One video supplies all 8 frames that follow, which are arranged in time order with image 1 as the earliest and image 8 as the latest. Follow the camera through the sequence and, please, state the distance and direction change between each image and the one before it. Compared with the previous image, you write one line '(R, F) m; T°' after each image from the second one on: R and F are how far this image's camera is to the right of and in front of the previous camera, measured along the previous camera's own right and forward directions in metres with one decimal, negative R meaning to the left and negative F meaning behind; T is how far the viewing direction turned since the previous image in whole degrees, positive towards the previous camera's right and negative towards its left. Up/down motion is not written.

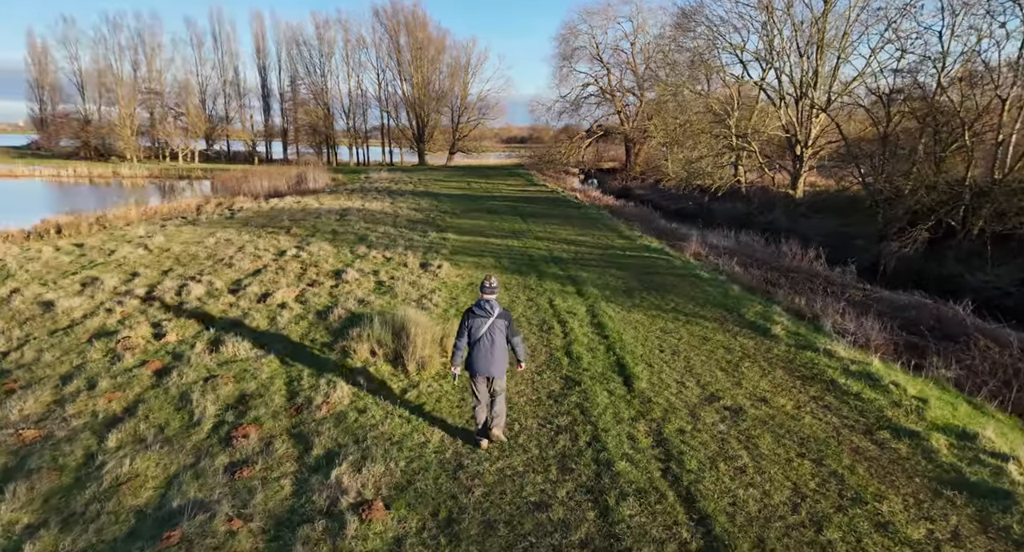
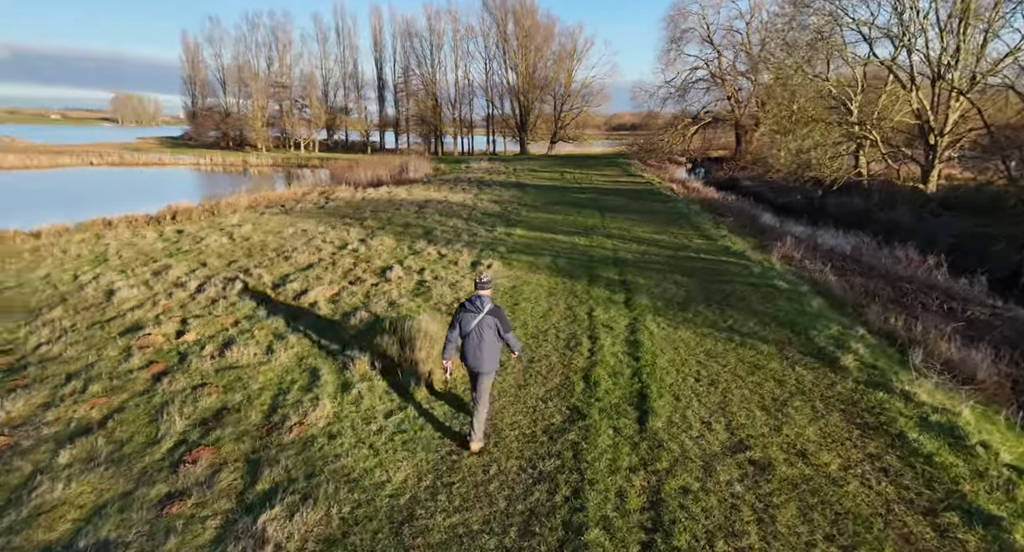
(+0.6, +0.6) m; -9°
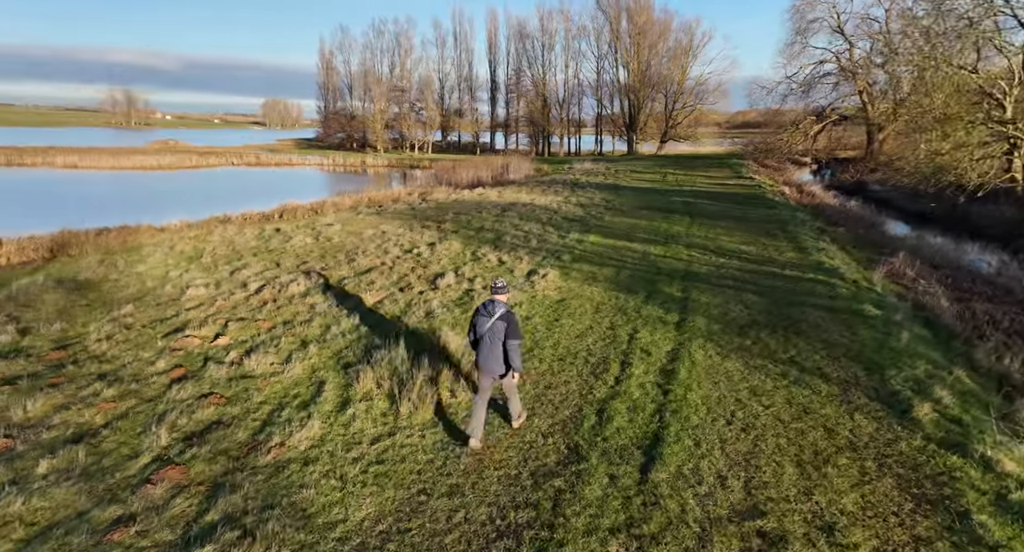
(+0.7, +0.4) m; -9°
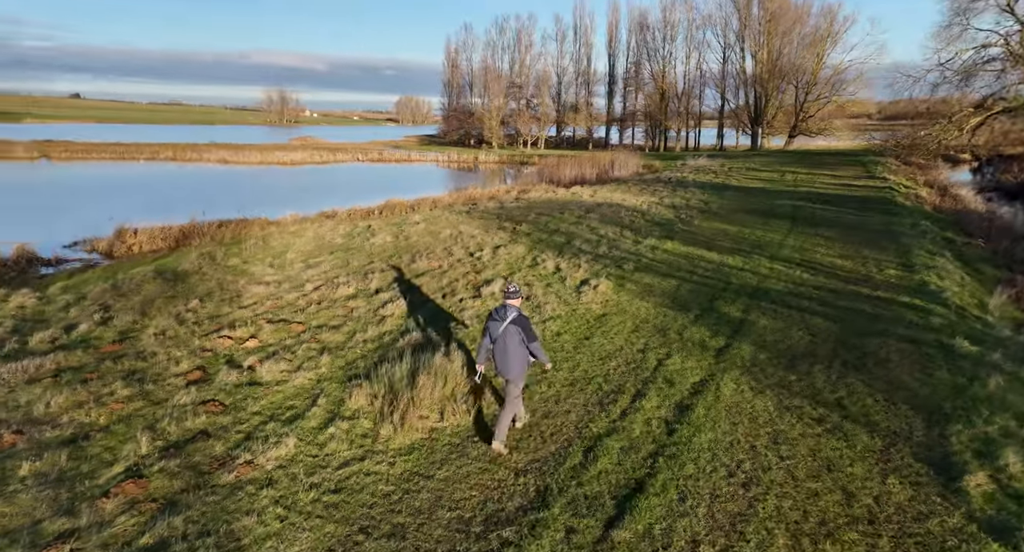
(+0.8, +0.3) m; -9°
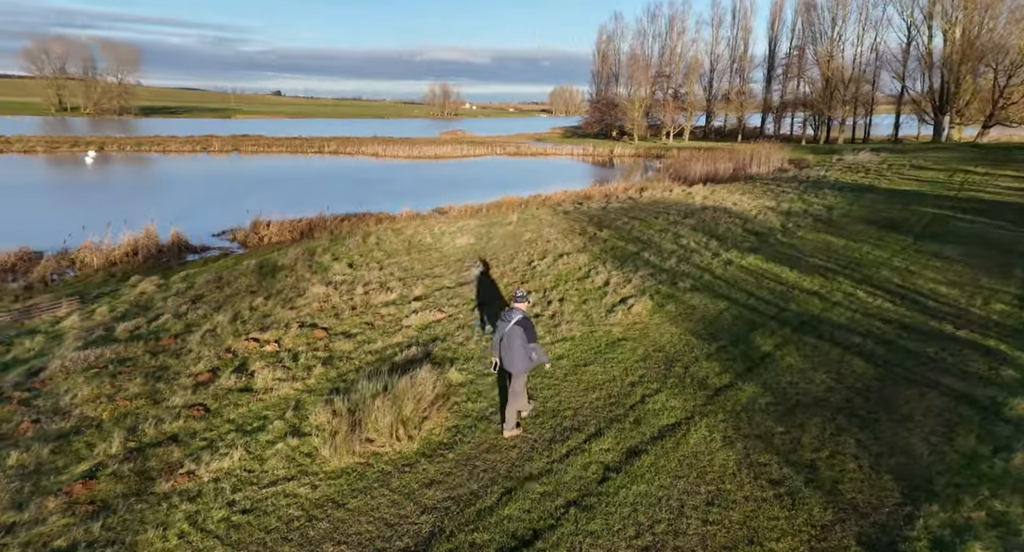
(+1.4, +0.1) m; -11°
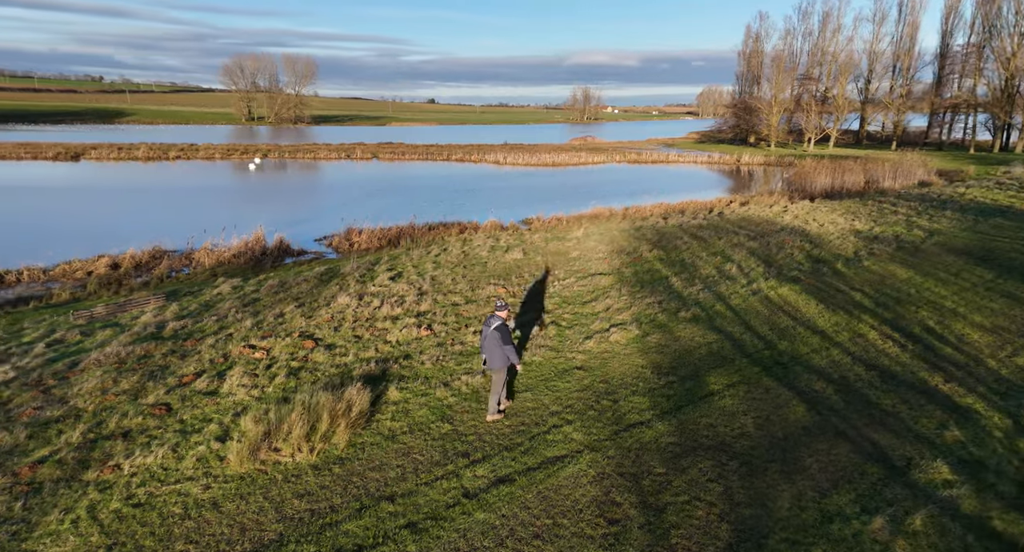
(+1.9, -0.3) m; -10°
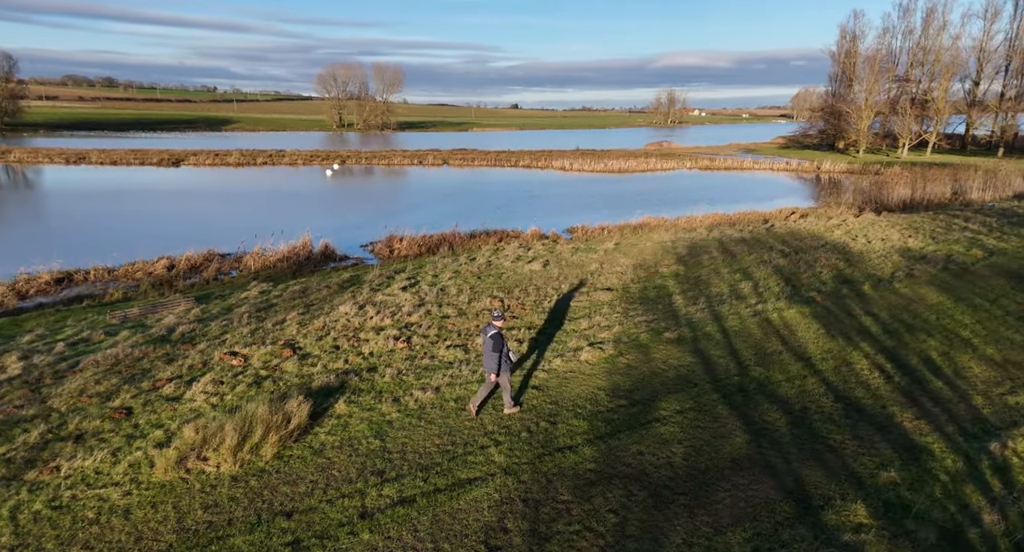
(+1.3, -0.1) m; -5°
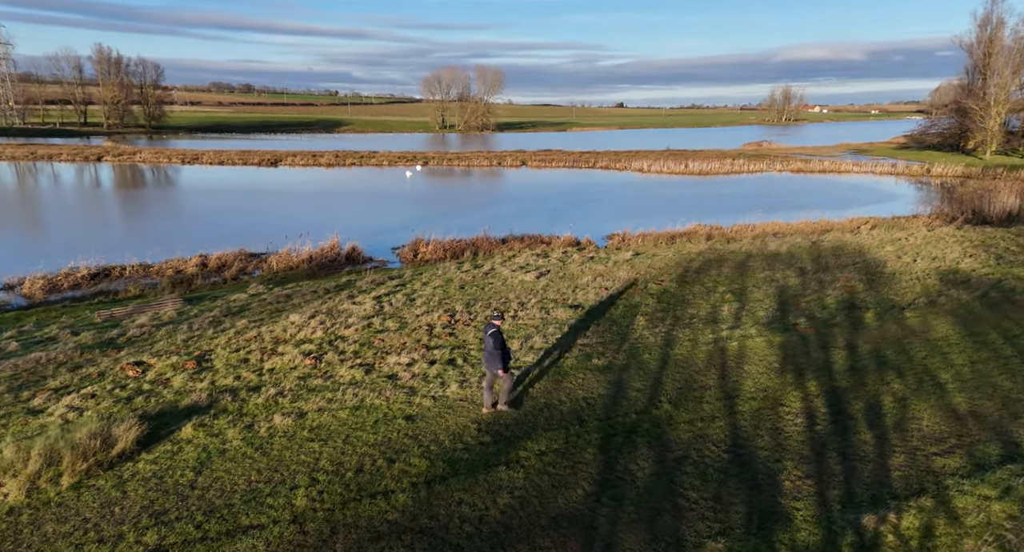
(+2.4, +0.5) m; -6°
